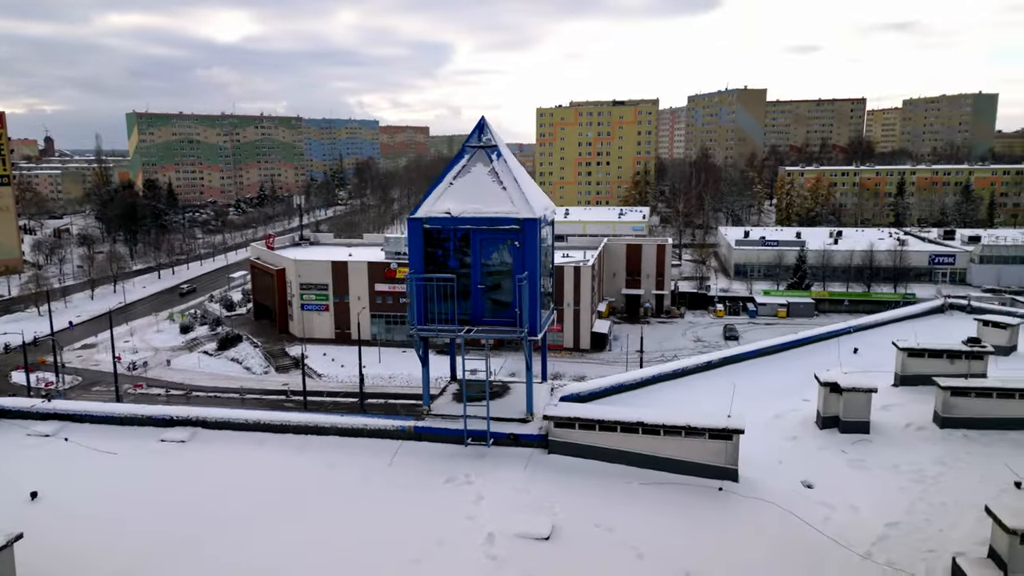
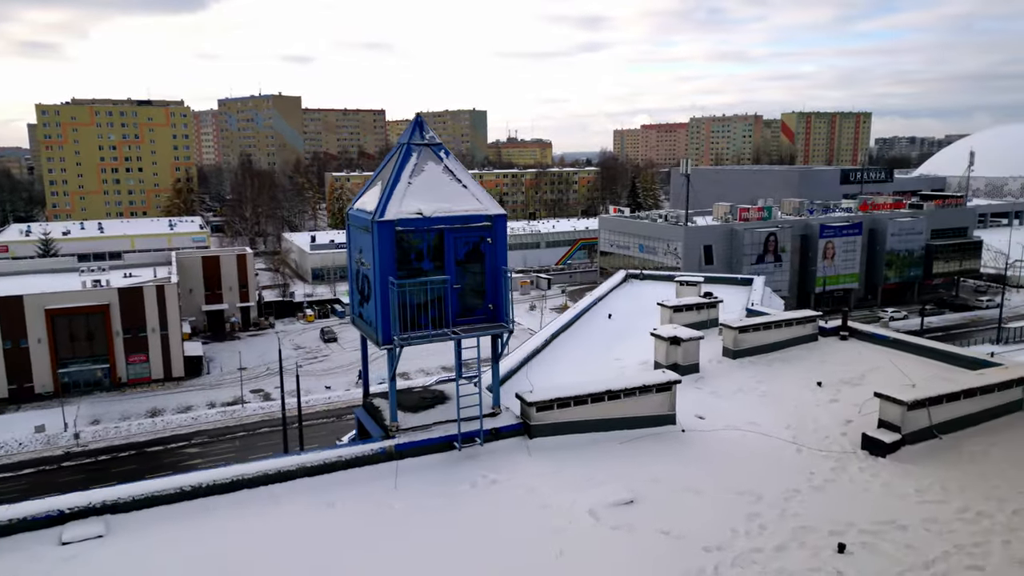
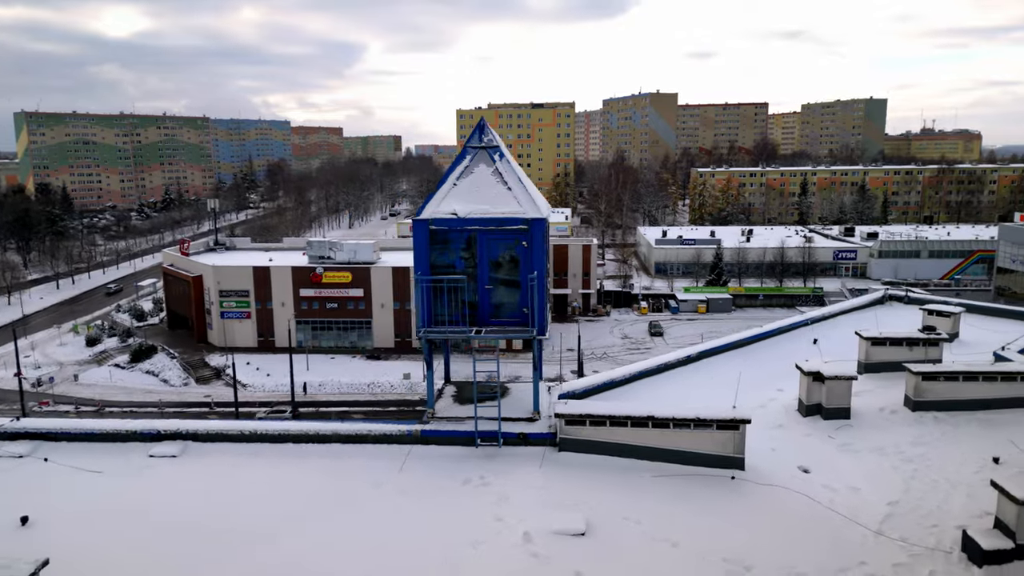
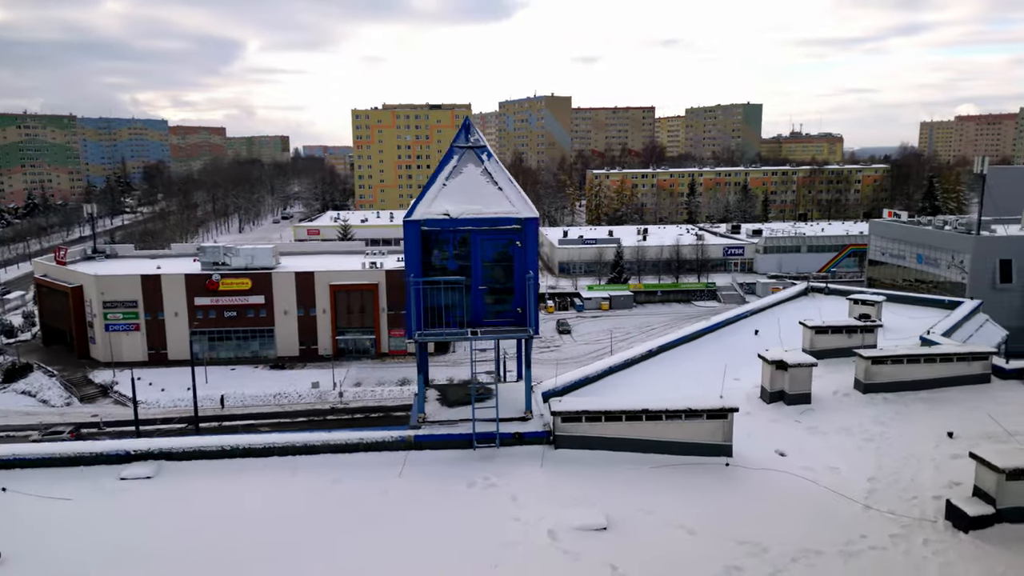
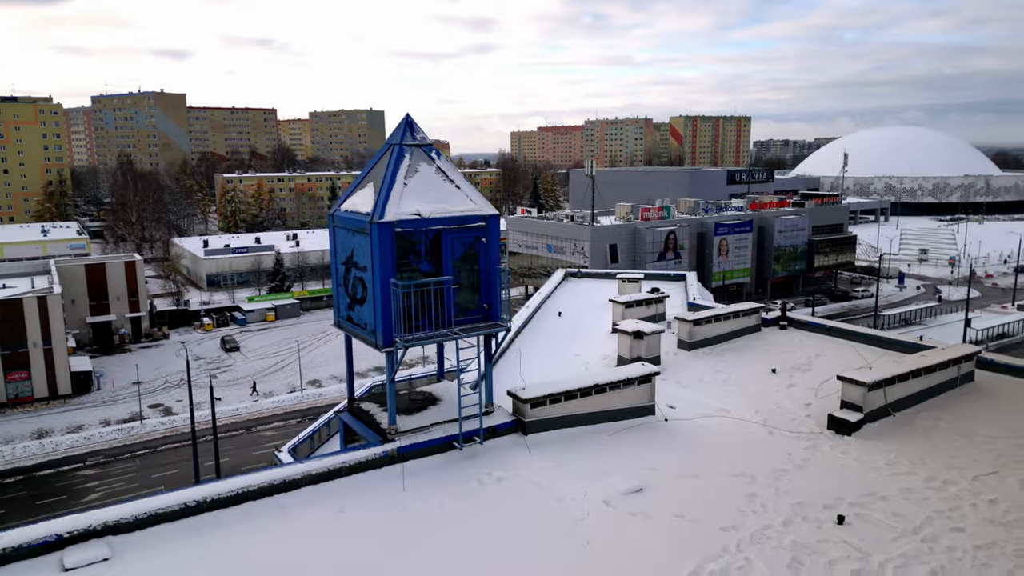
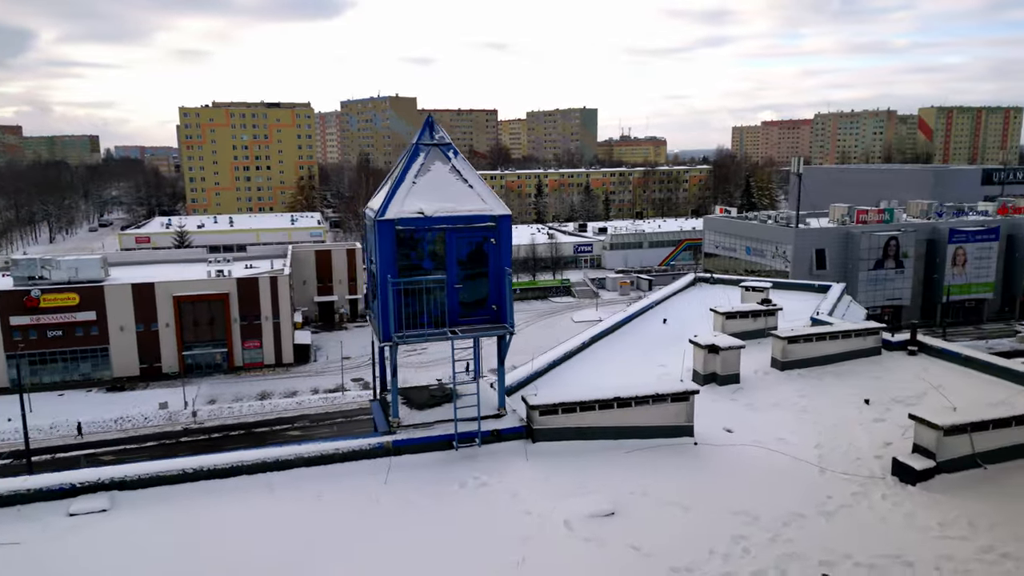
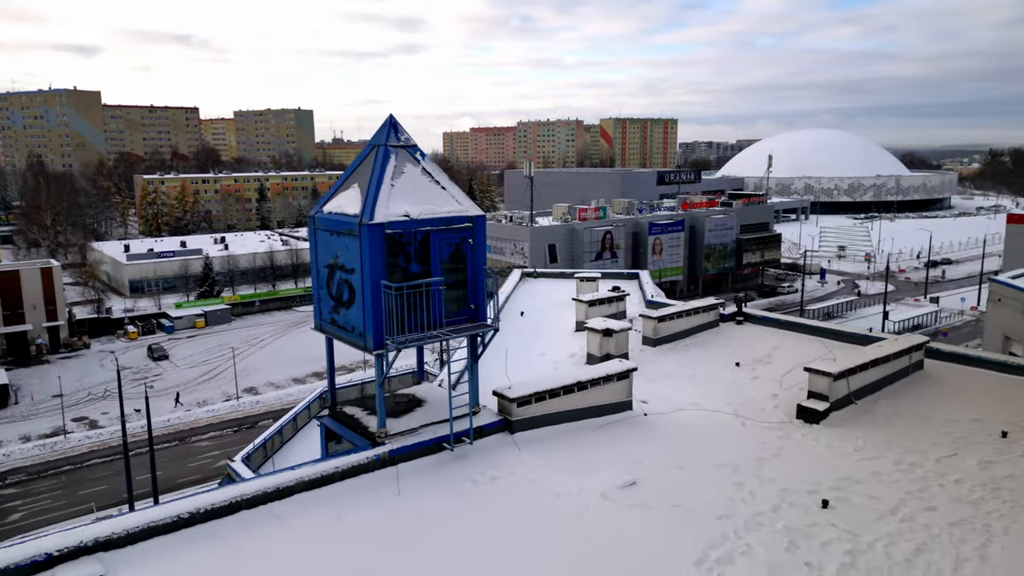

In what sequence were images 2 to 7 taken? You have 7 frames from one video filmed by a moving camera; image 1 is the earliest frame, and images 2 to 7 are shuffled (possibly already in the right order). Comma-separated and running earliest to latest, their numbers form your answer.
3, 4, 6, 2, 5, 7
